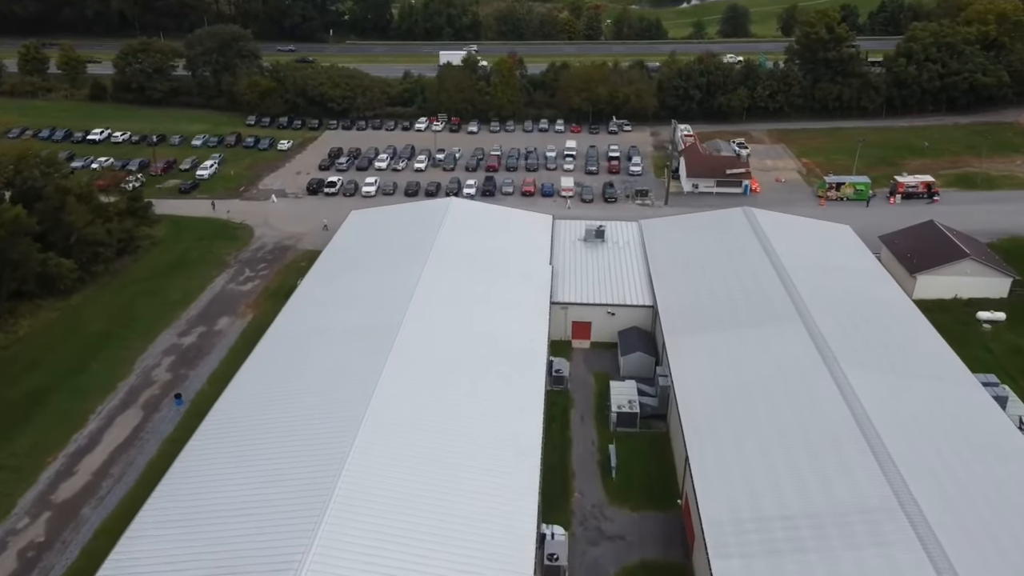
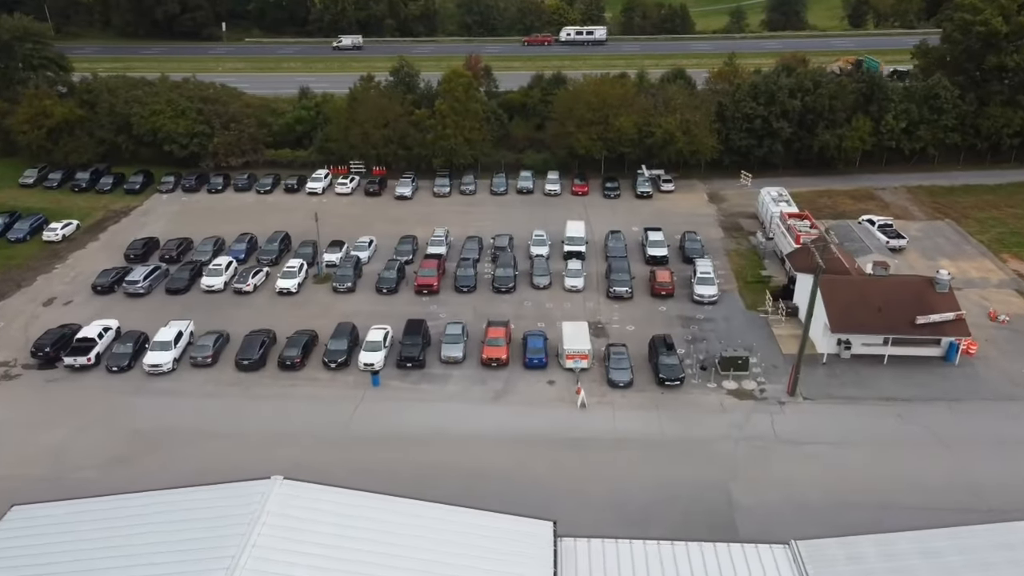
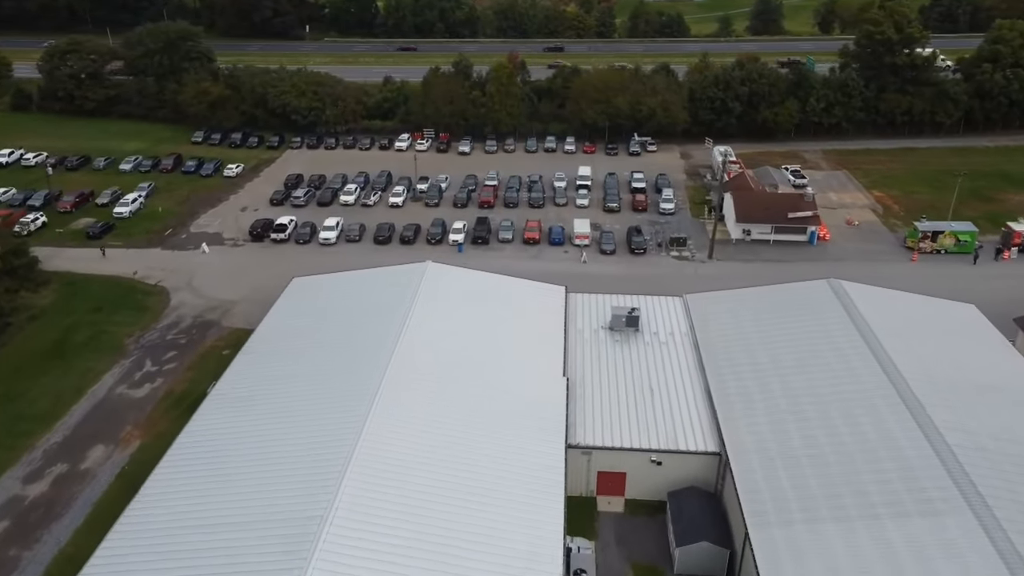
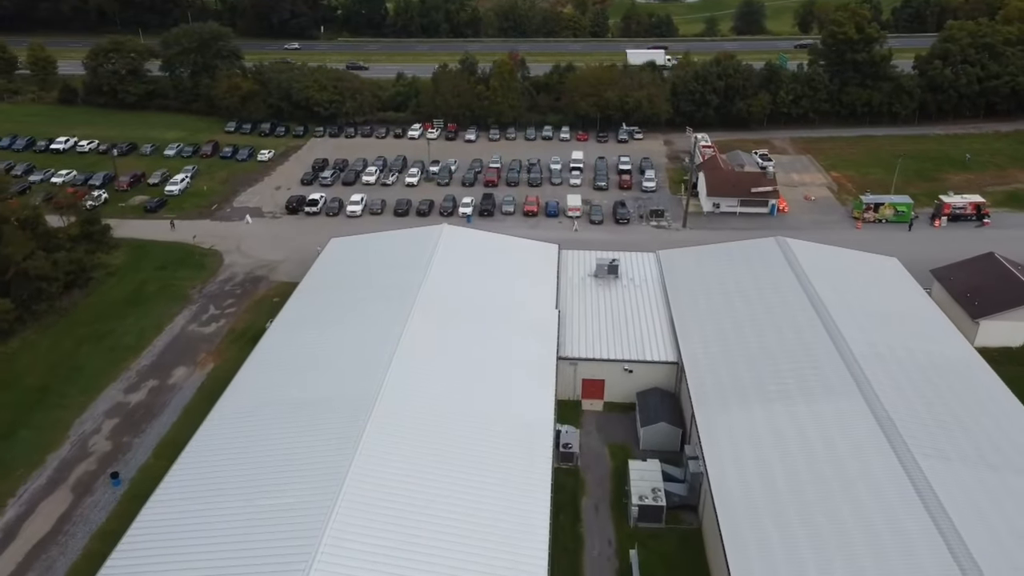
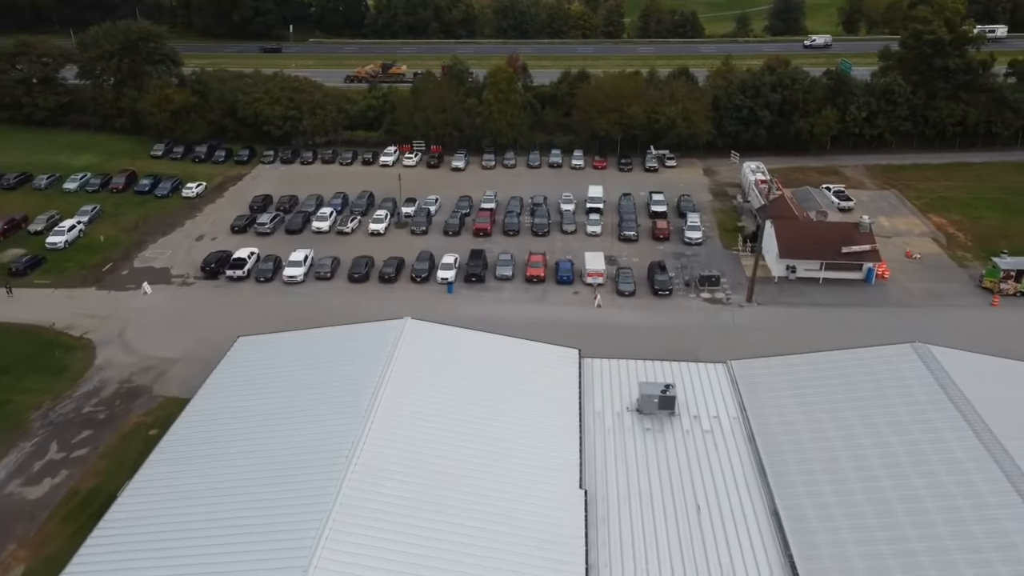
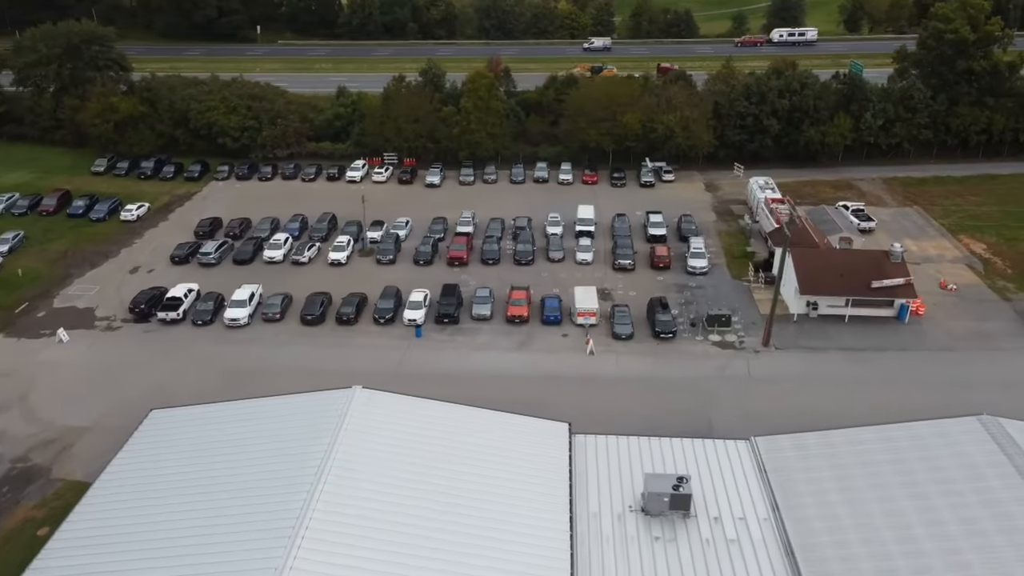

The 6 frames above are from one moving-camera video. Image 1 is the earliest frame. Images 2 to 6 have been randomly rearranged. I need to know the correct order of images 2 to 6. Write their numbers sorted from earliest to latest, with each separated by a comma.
4, 3, 5, 6, 2
